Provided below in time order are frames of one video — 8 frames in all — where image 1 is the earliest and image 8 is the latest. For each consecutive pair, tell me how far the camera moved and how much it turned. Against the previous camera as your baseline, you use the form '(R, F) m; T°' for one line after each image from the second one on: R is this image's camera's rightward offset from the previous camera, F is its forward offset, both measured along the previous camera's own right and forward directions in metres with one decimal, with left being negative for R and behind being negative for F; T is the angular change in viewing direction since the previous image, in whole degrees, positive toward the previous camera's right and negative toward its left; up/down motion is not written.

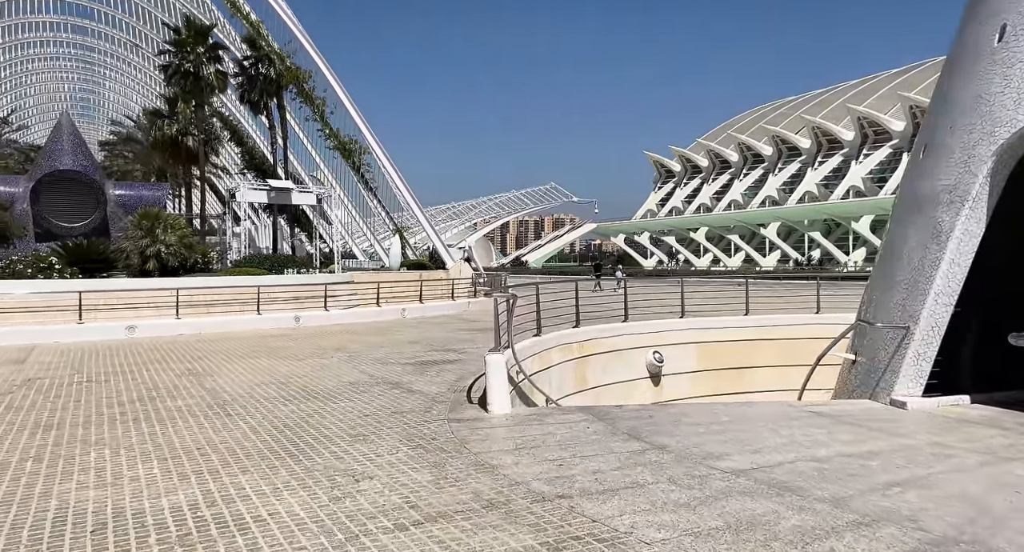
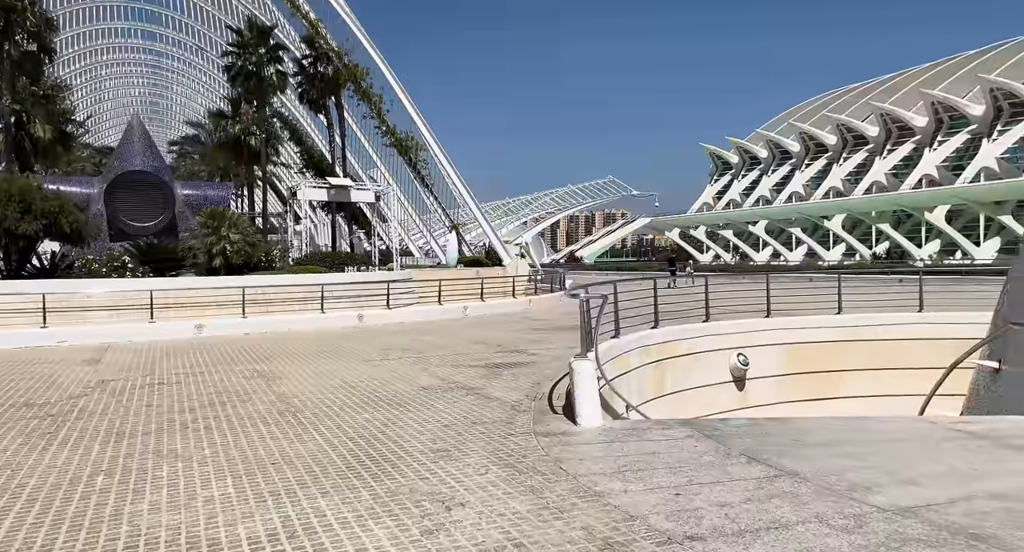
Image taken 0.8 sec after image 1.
(-0.4, +0.6) m; -5°
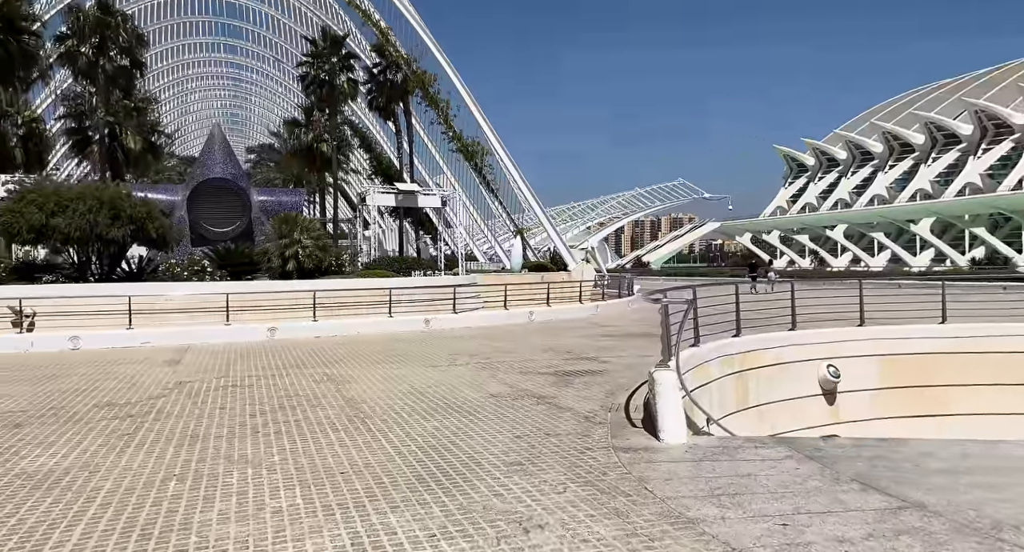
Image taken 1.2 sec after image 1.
(-0.1, +0.4) m; -6°
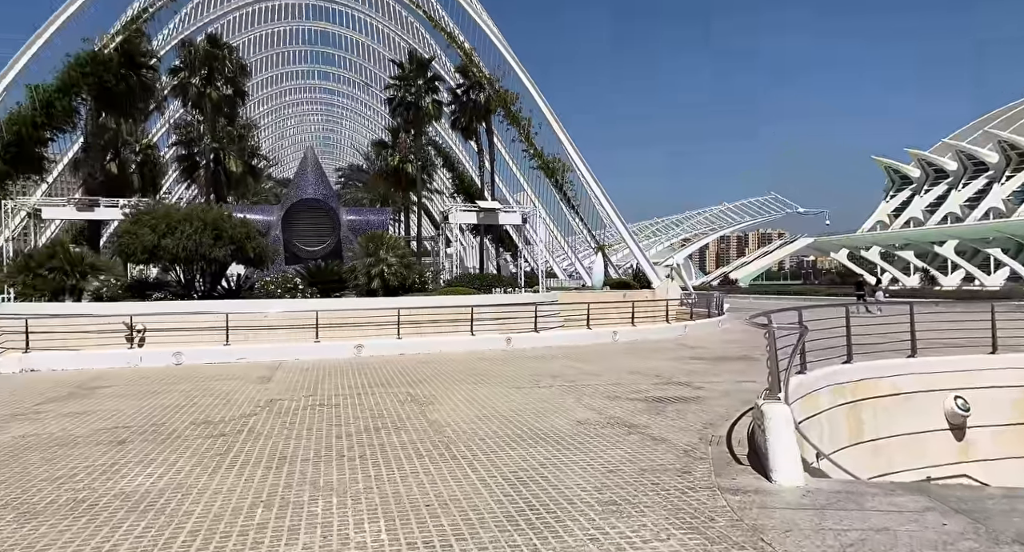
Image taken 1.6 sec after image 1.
(-0.1, +0.3) m; -7°
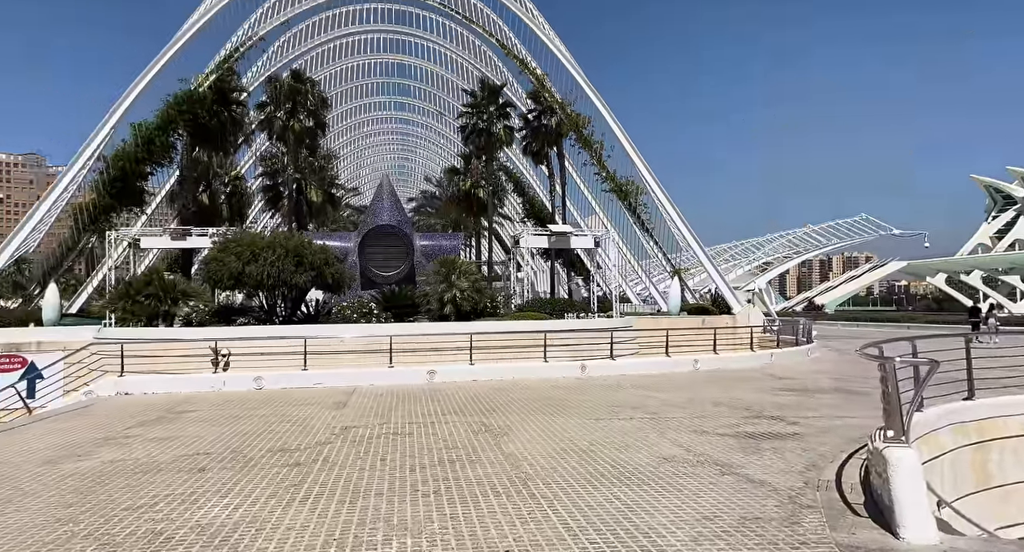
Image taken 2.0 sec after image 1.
(-0.1, +0.3) m; -6°
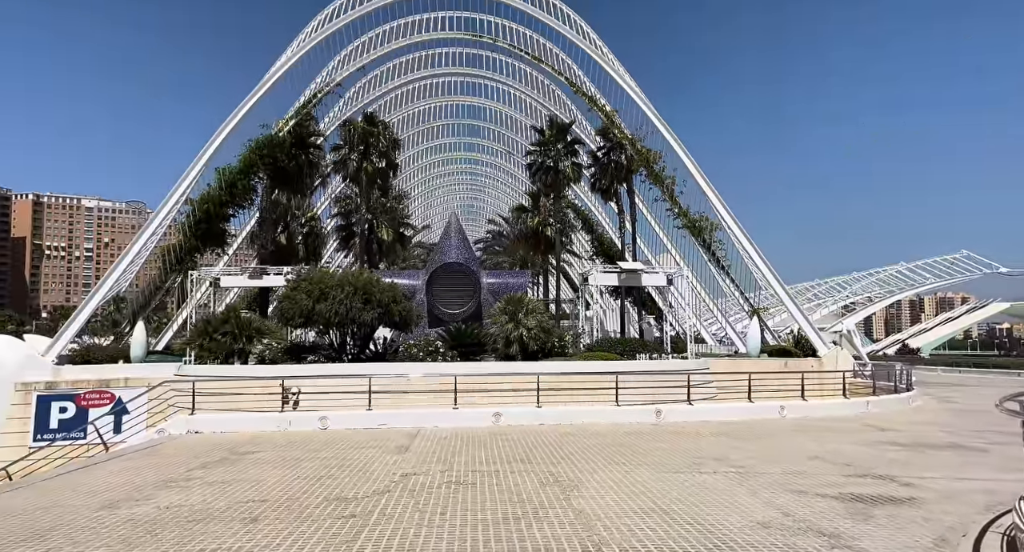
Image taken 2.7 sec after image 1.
(0.0, +0.5) m; -6°
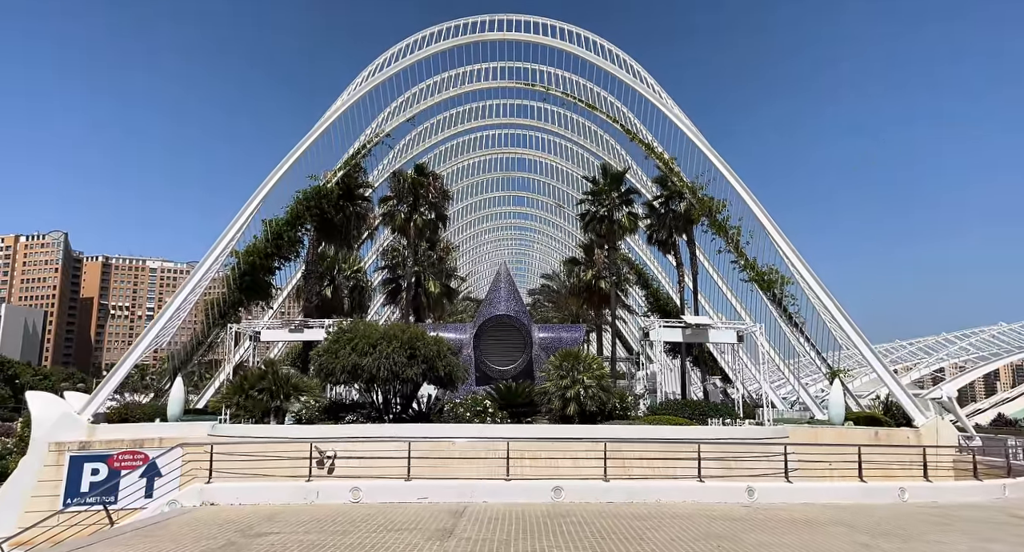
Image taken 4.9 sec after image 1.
(-0.3, +1.8) m; -4°
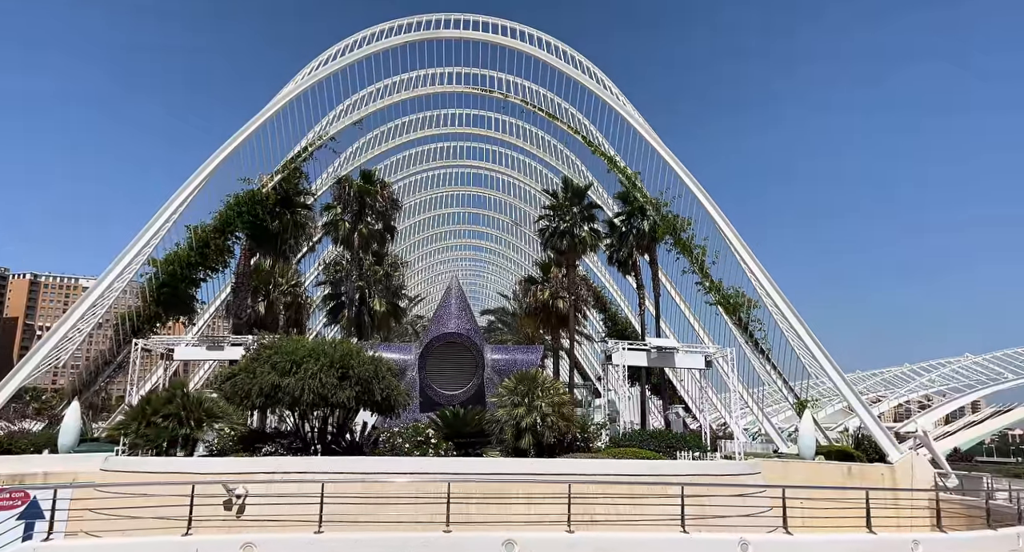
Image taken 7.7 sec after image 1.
(+0.1, +2.3) m; +4°
